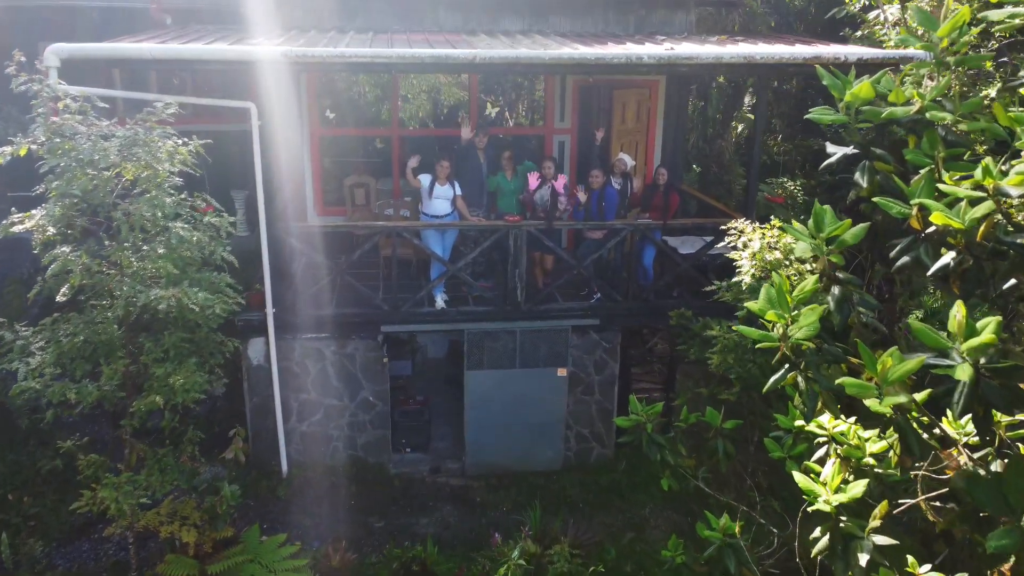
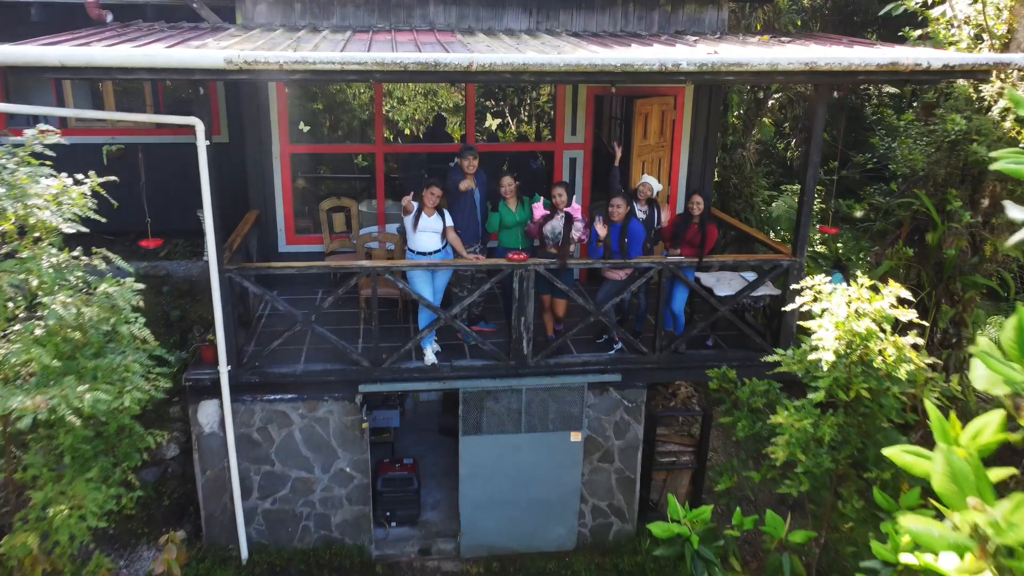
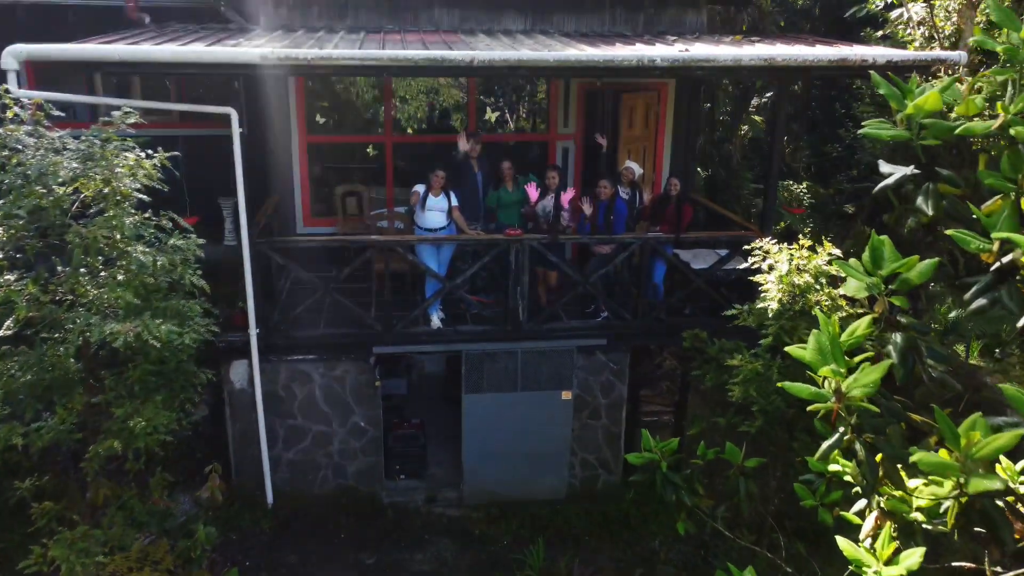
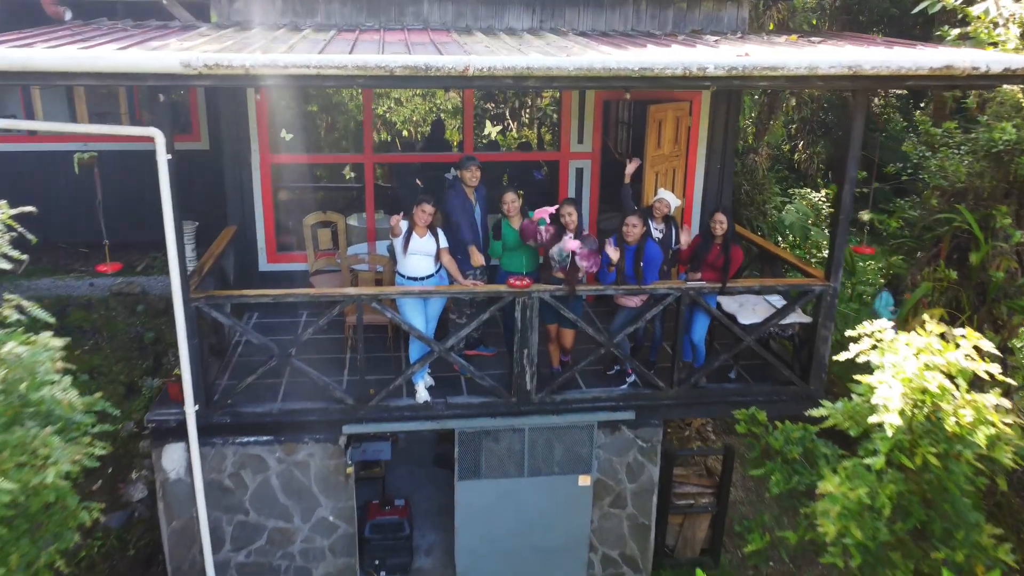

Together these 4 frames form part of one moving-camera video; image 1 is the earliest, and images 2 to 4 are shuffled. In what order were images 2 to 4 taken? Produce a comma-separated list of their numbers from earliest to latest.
3, 2, 4
